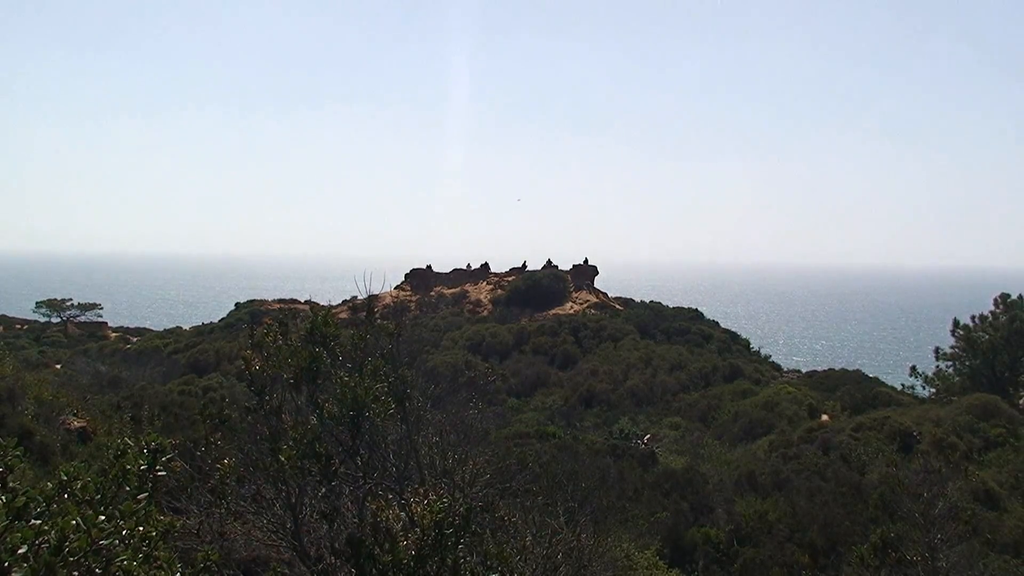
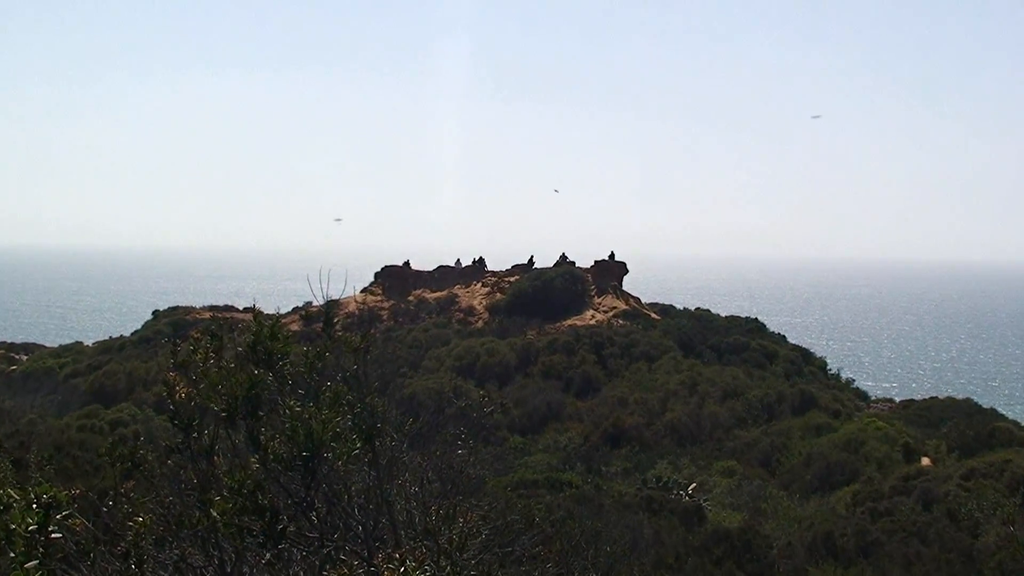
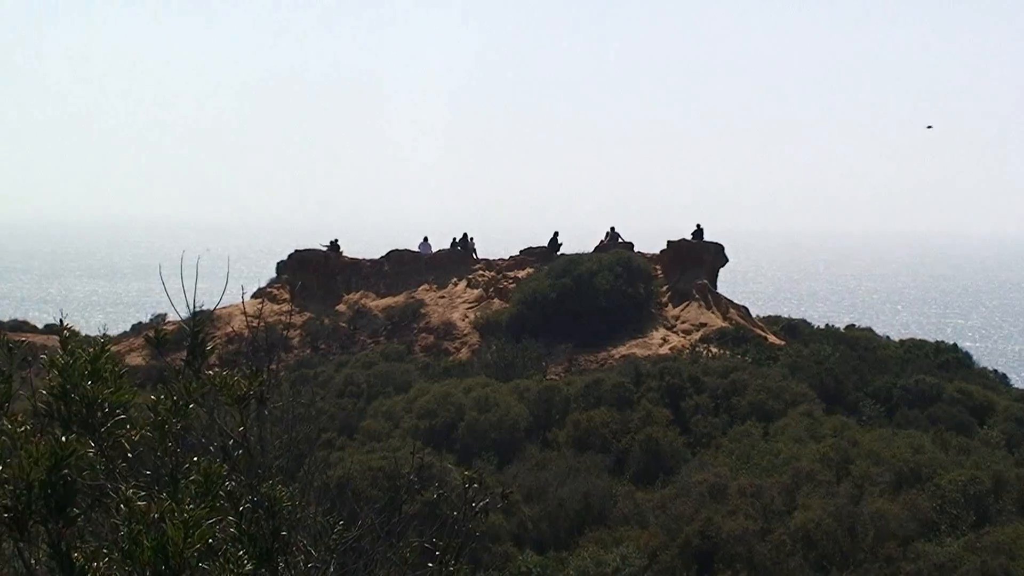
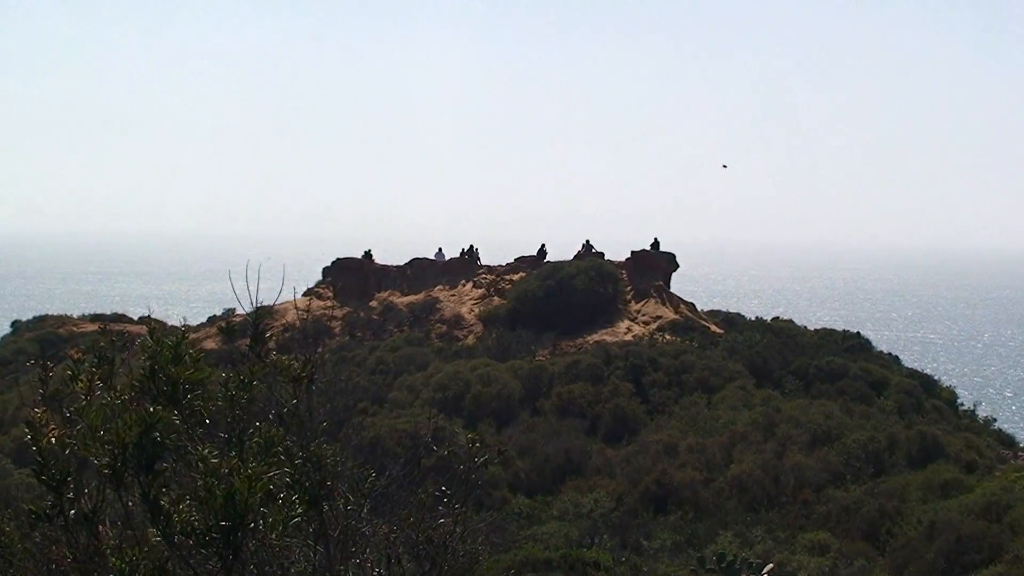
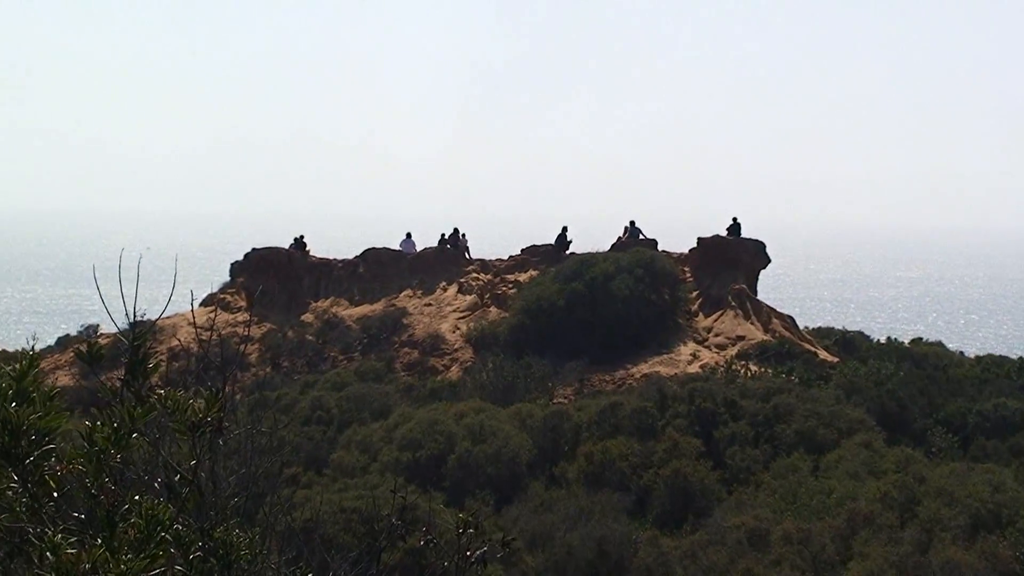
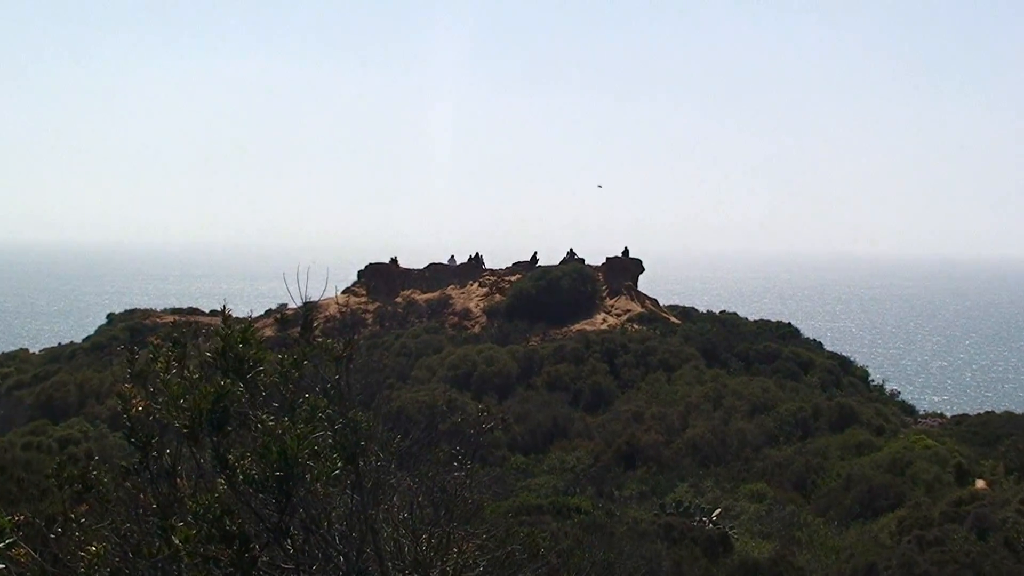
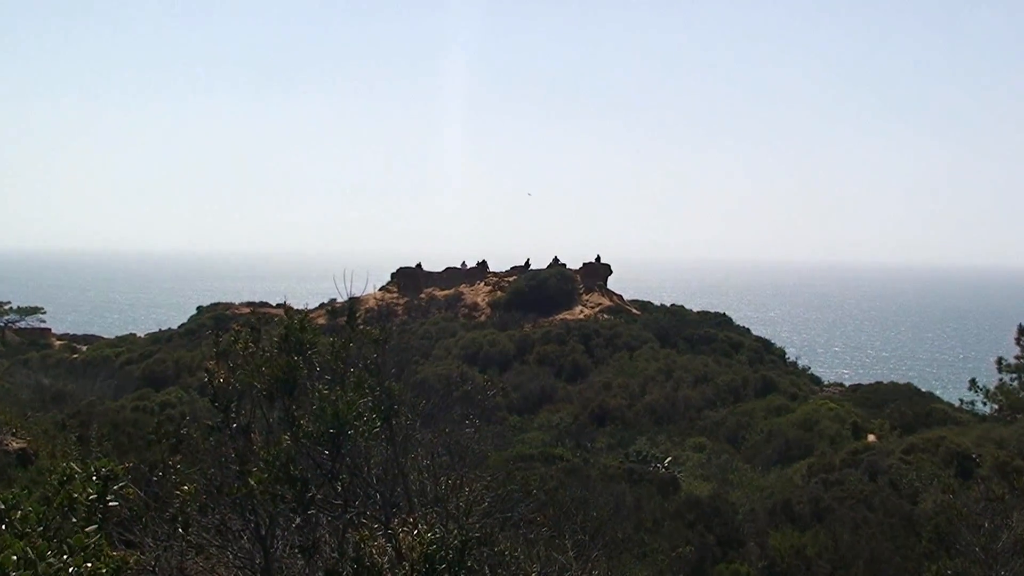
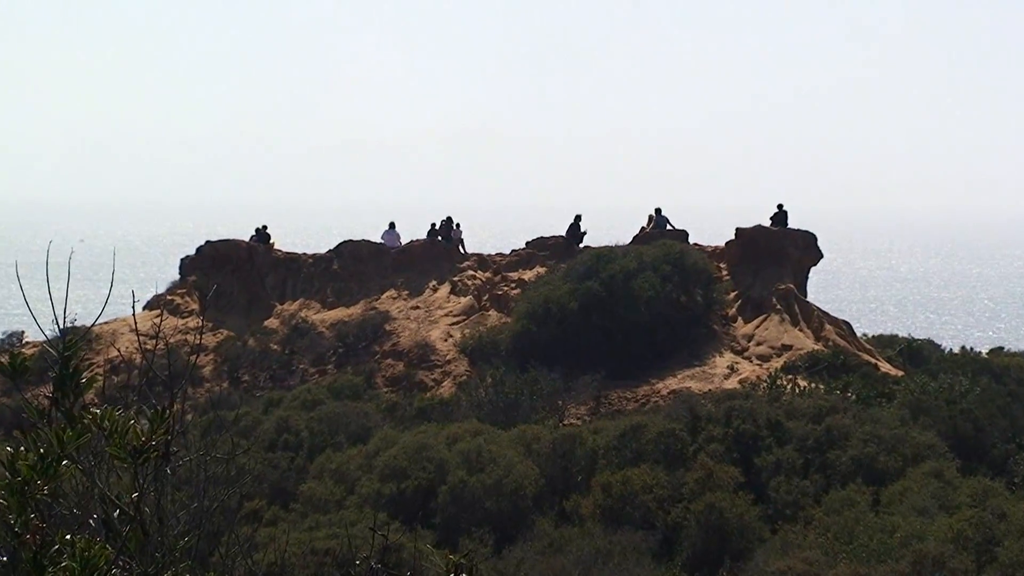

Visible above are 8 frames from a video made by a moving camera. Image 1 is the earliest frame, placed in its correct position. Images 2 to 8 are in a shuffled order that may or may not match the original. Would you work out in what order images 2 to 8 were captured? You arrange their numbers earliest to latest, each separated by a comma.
7, 2, 6, 4, 3, 5, 8
